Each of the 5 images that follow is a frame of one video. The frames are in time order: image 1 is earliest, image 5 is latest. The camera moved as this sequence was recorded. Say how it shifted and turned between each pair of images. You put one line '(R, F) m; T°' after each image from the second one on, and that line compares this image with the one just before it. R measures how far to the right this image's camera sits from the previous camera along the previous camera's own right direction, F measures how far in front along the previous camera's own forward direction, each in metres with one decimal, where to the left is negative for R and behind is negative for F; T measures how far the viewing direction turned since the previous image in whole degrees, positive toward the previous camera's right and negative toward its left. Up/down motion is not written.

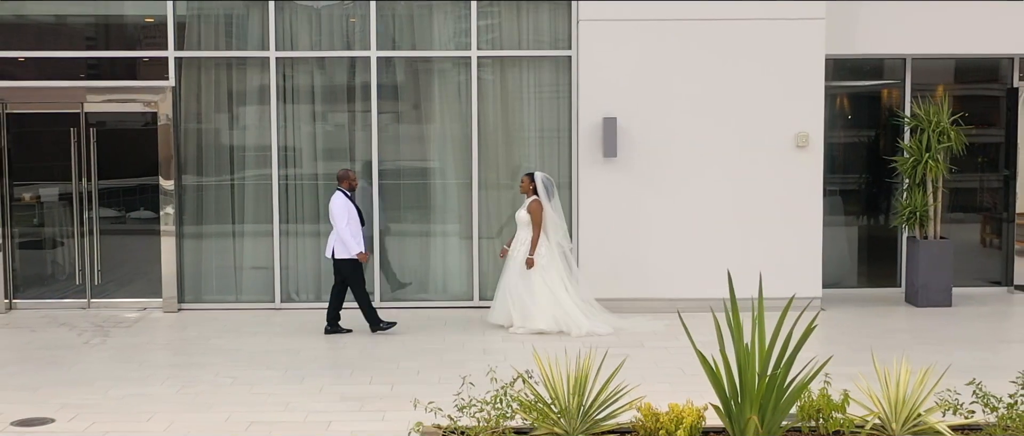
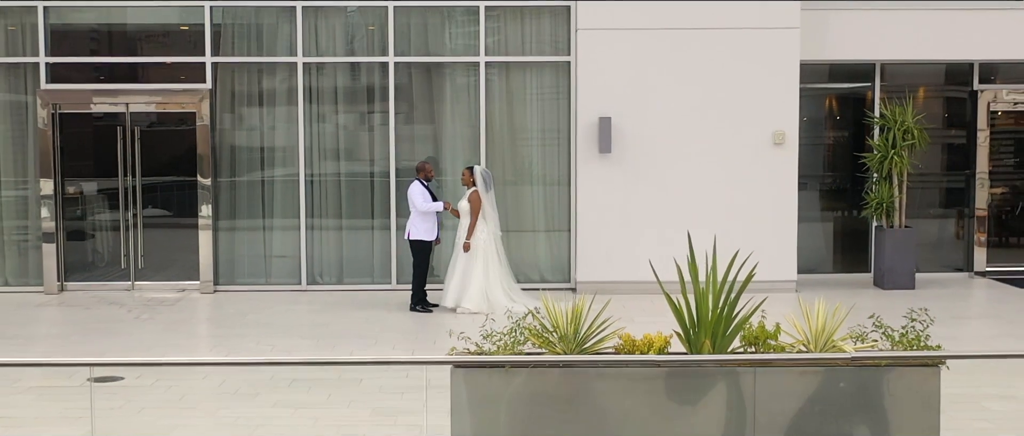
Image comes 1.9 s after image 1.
(0.0, -0.9) m; 0°
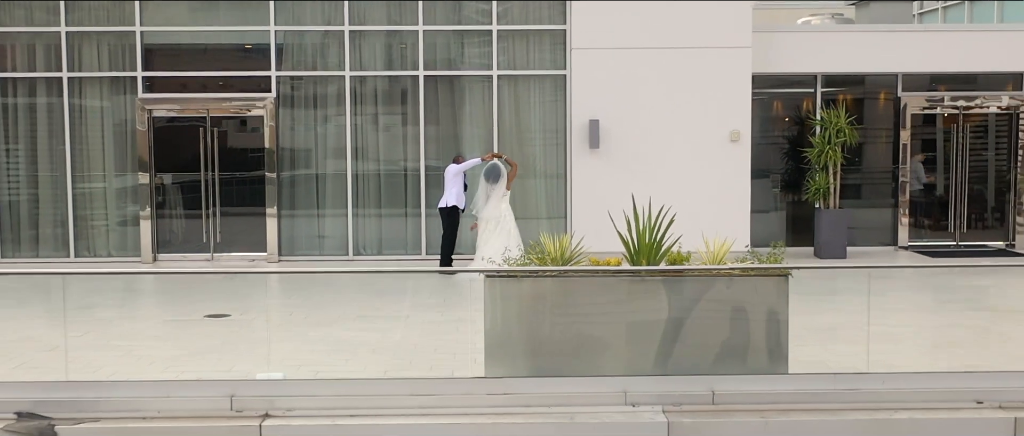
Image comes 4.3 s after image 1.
(0.0, -2.4) m; 0°
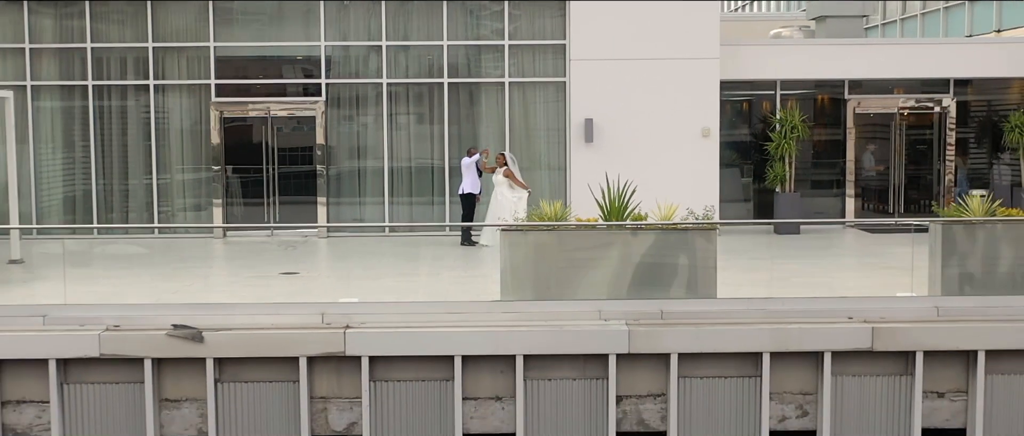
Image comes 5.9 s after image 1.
(0.0, -2.5) m; 0°
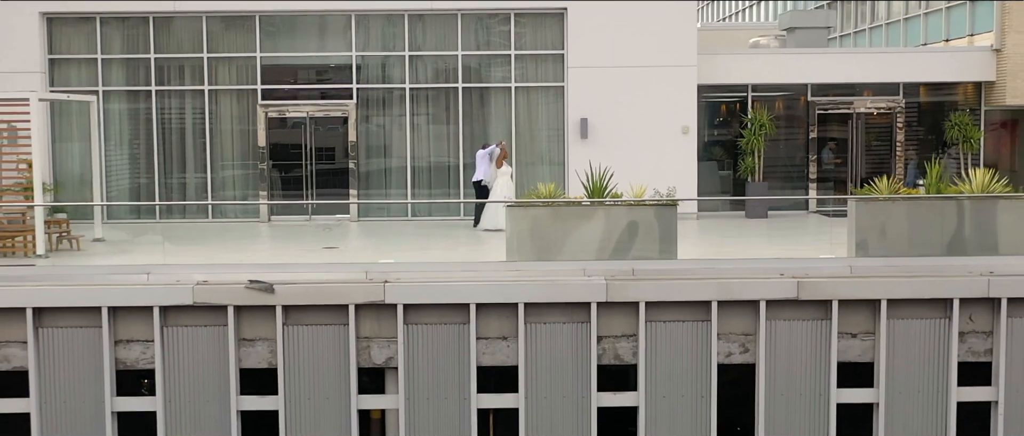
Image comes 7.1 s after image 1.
(0.0, -2.3) m; 0°
